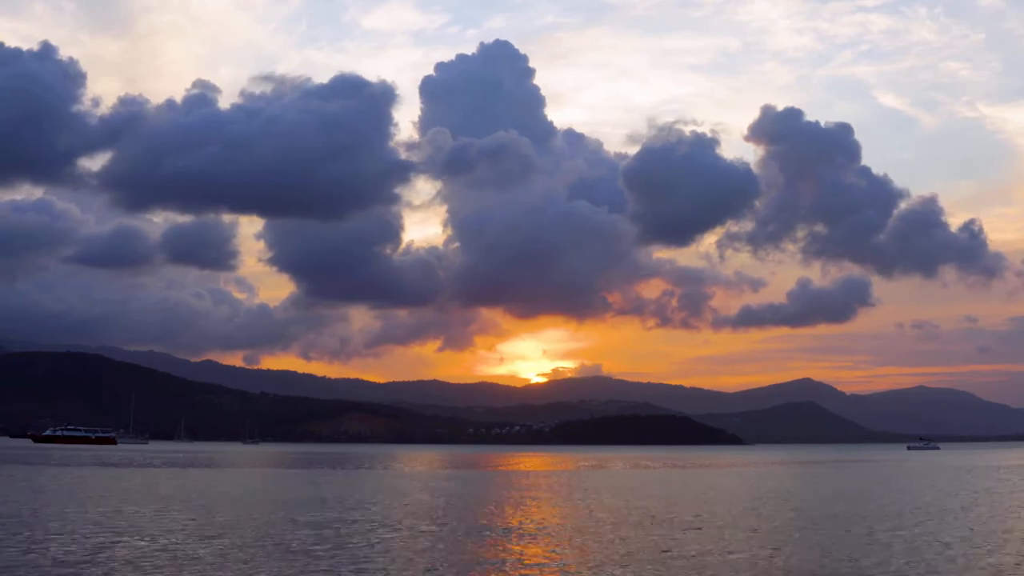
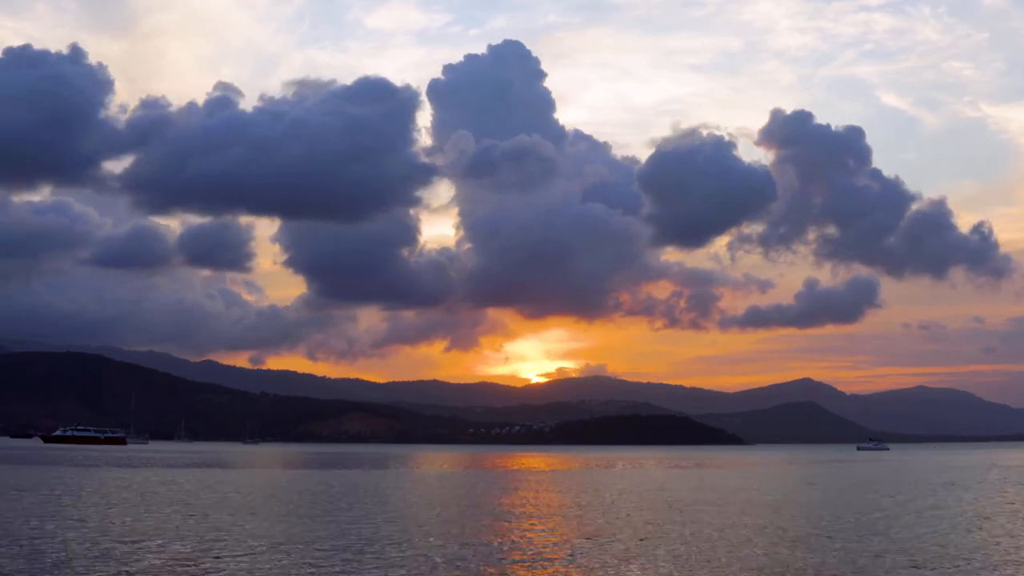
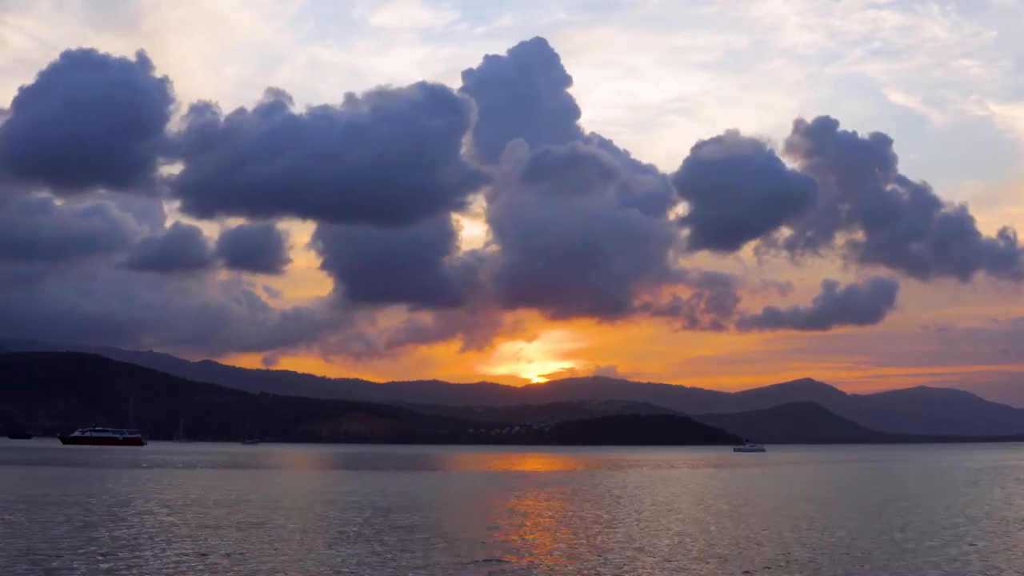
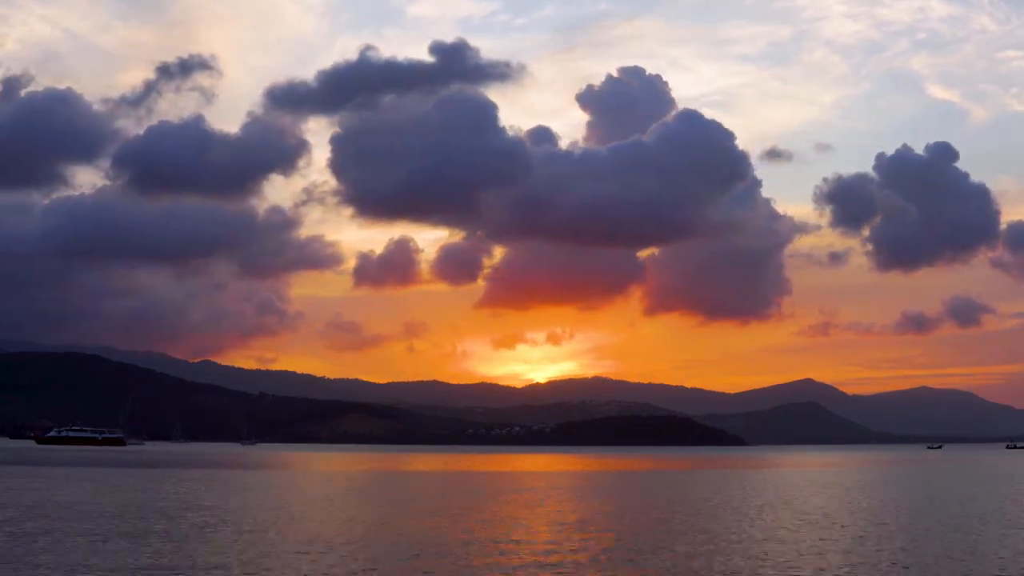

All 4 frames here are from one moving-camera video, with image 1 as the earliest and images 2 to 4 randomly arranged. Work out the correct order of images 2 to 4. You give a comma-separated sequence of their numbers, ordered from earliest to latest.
2, 3, 4
